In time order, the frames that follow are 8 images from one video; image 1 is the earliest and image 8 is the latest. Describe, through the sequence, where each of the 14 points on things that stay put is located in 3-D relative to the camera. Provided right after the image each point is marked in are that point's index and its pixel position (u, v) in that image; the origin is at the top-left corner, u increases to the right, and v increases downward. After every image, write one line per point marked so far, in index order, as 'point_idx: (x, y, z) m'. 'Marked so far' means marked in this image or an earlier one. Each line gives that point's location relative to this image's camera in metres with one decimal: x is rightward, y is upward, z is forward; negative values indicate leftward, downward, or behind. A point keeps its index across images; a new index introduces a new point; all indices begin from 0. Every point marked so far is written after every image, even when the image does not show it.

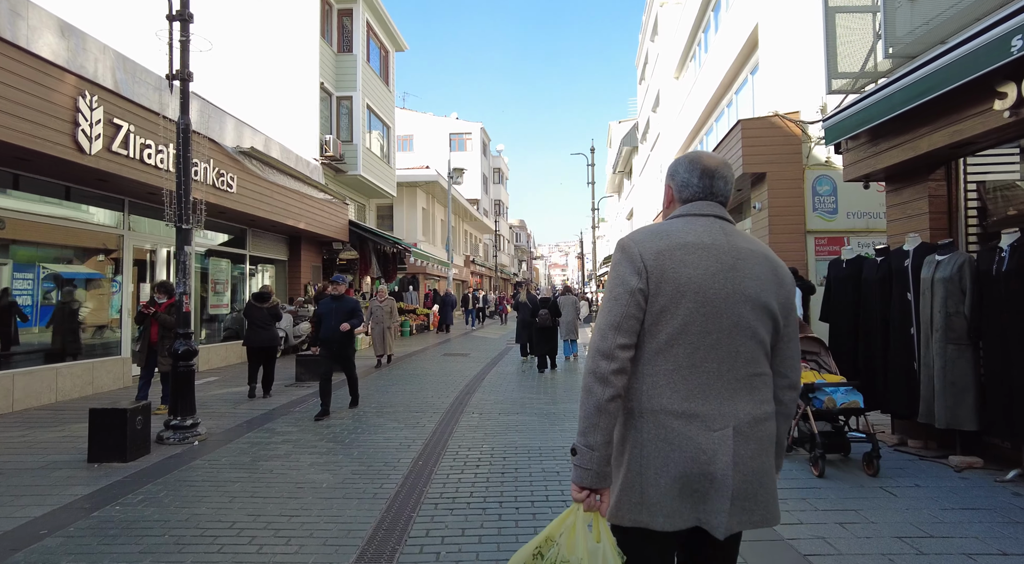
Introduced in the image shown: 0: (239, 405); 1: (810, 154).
0: (-3.4, -1.5, +7.7) m
1: (+4.6, +2.0, +9.6) m
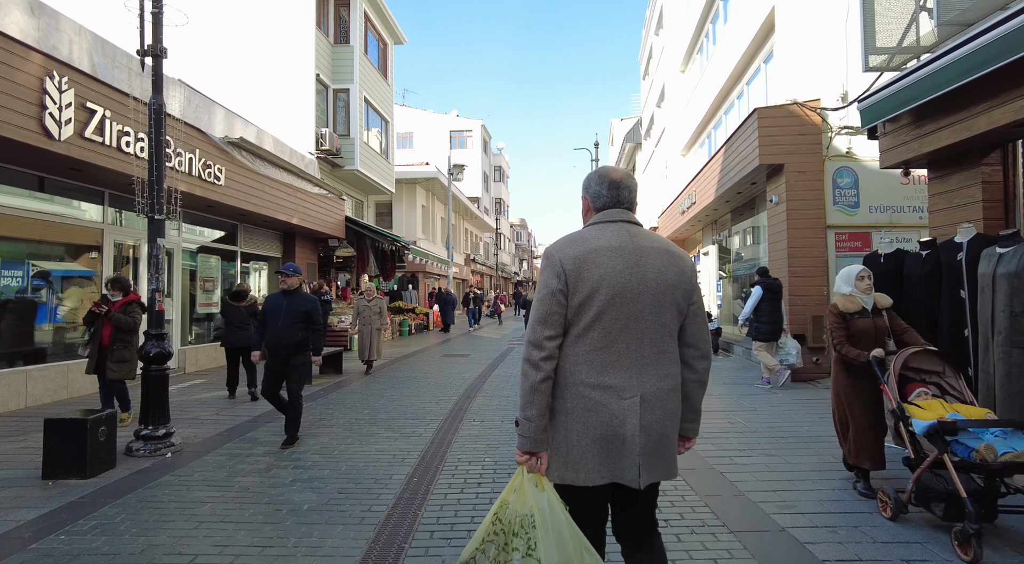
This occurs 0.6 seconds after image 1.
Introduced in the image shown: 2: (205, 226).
0: (-3.3, -1.5, +7.2) m
1: (+4.7, +2.0, +9.1) m
2: (-5.8, +1.0, +11.6) m
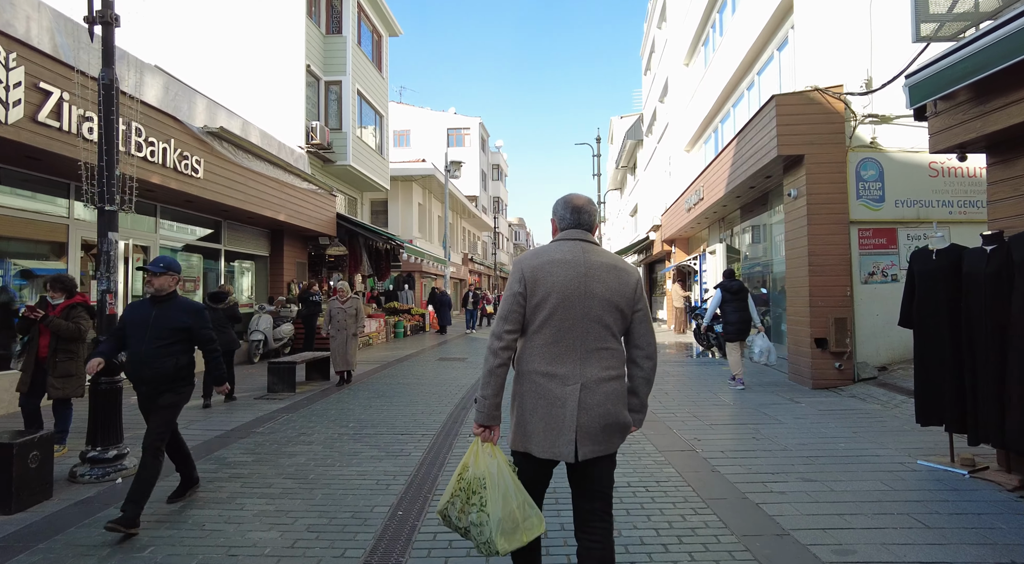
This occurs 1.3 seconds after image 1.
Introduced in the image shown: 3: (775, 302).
0: (-3.3, -1.5, +6.5) m
1: (+4.7, +2.0, +8.5) m
2: (-5.8, +1.0, +11.0) m
3: (+5.0, -0.4, +11.6) m
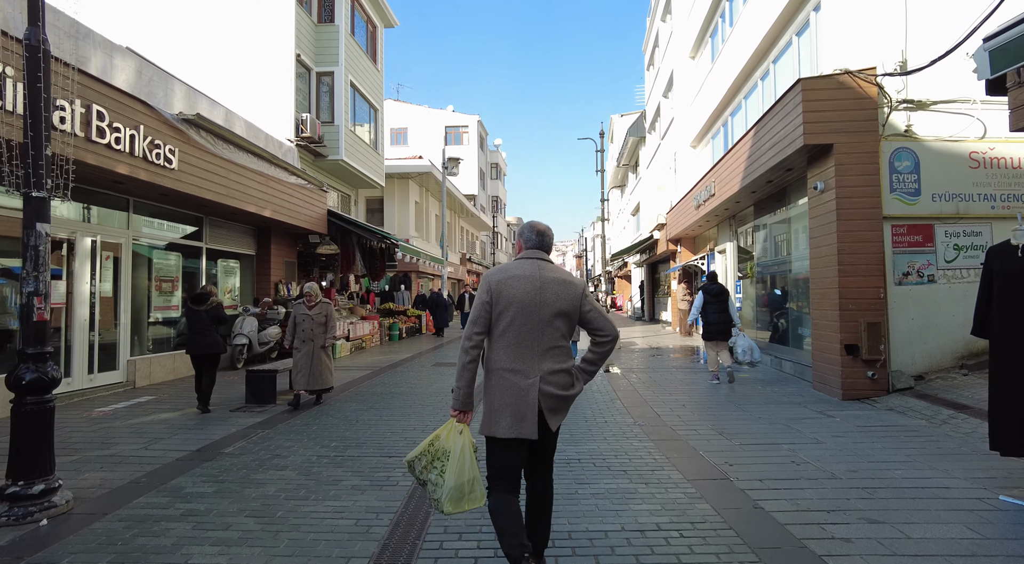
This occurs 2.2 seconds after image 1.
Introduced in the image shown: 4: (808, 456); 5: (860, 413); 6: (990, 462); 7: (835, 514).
0: (-3.3, -1.5, +5.8) m
1: (+4.7, +2.0, +7.7) m
2: (-5.8, +1.0, +10.2) m
3: (+5.0, -0.4, +10.9) m
4: (+2.4, -1.4, +5.1) m
5: (+3.8, -1.4, +6.8) m
6: (+3.6, -1.4, +4.7) m
7: (+1.9, -1.4, +3.7) m
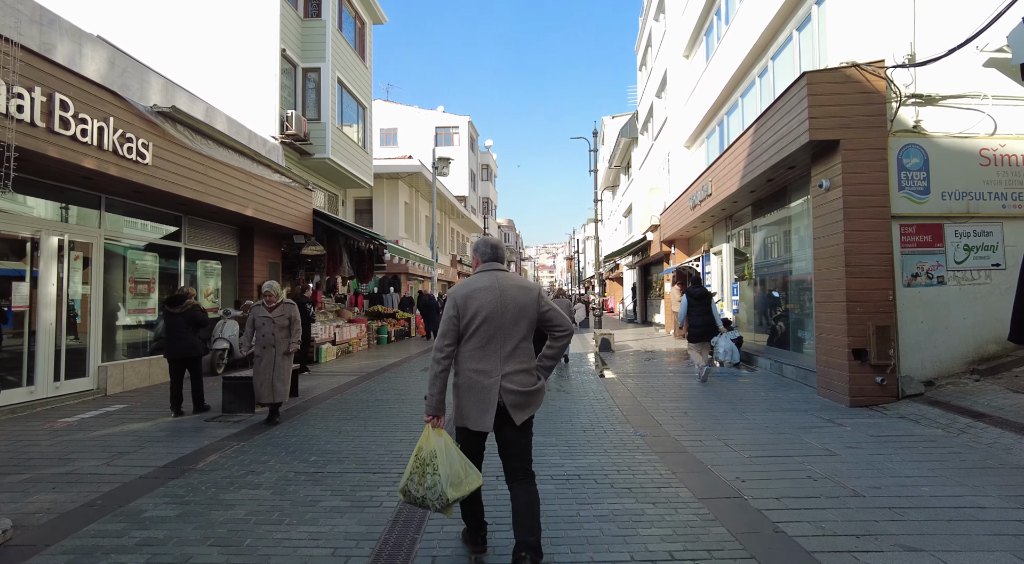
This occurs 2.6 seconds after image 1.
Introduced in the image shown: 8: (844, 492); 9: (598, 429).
0: (-3.4, -1.5, +5.4) m
1: (+4.6, +2.0, +7.4) m
2: (-5.9, +1.0, +9.8) m
3: (+4.8, -0.4, +10.6) m
4: (+2.4, -1.4, +4.7) m
5: (+3.7, -1.4, +6.4) m
6: (+3.6, -1.4, +4.4) m
7: (+1.9, -1.4, +3.4) m
8: (+2.2, -1.4, +4.2) m
9: (+0.9, -1.5, +6.5) m
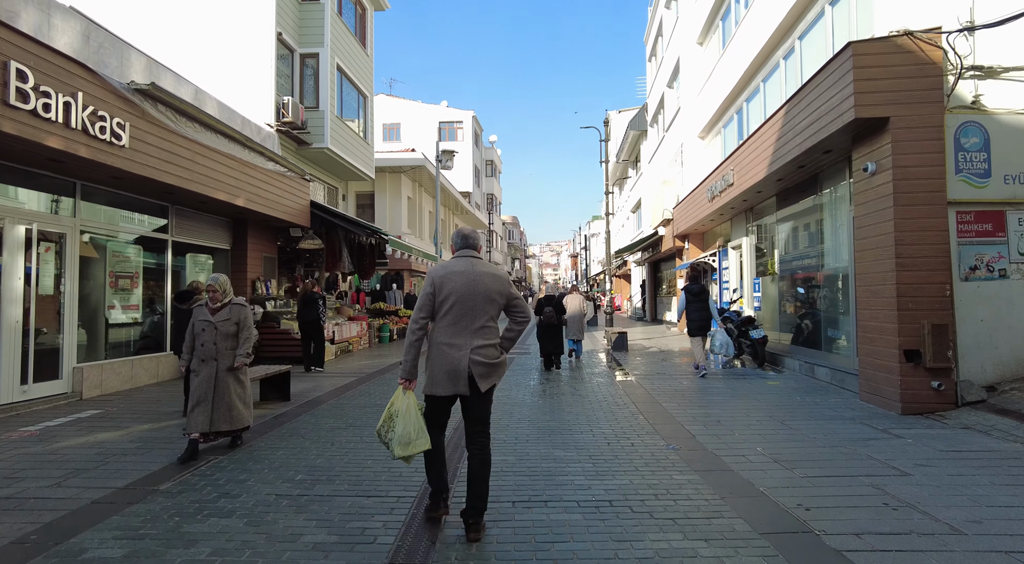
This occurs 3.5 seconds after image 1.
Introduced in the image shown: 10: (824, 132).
0: (-3.2, -1.4, +4.6) m
1: (+4.7, +2.0, +6.7) m
2: (-5.8, +1.1, +9.1) m
3: (+5.0, -0.3, +9.9) m
4: (+2.5, -1.4, +4.0) m
5: (+3.9, -1.4, +5.7) m
6: (+3.7, -1.3, +3.6) m
7: (+2.0, -1.3, +2.6) m
8: (+2.3, -1.4, +3.4) m
9: (+1.0, -1.5, +5.8) m
10: (+3.9, +1.9, +7.8) m
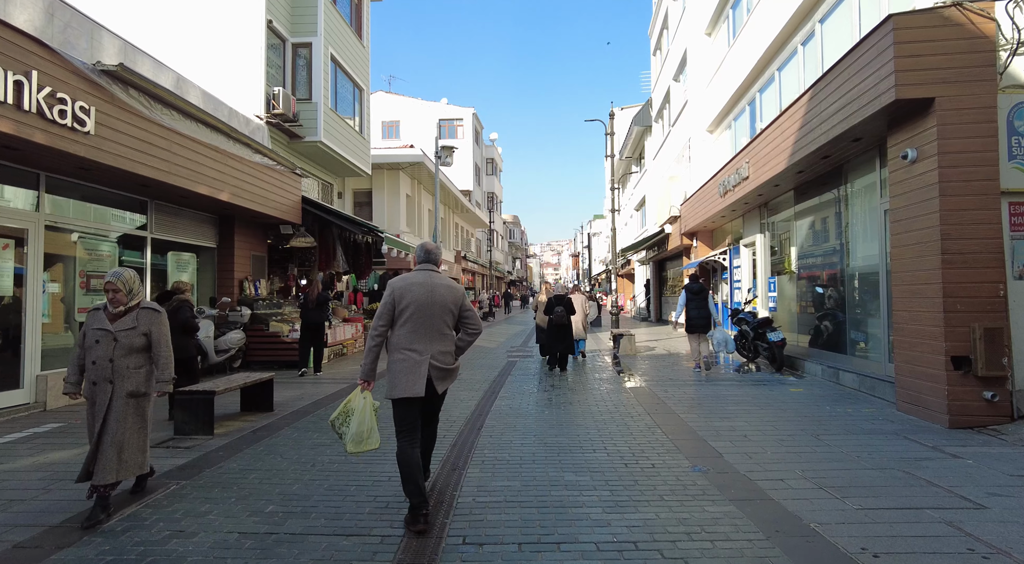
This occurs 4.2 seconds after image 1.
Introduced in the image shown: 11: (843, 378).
0: (-3.2, -1.4, +4.0) m
1: (+4.8, +2.1, +6.0) m
2: (-5.7, +1.1, +8.4) m
3: (+5.0, -0.3, +9.2) m
4: (+2.5, -1.4, +3.3) m
5: (+3.9, -1.4, +5.0) m
6: (+3.8, -1.3, +3.0) m
7: (+2.1, -1.3, +2.0) m
8: (+2.4, -1.3, +2.8) m
9: (+1.1, -1.5, +5.1) m
10: (+3.9, +1.9, +7.1) m
11: (+4.7, -1.4, +8.8) m
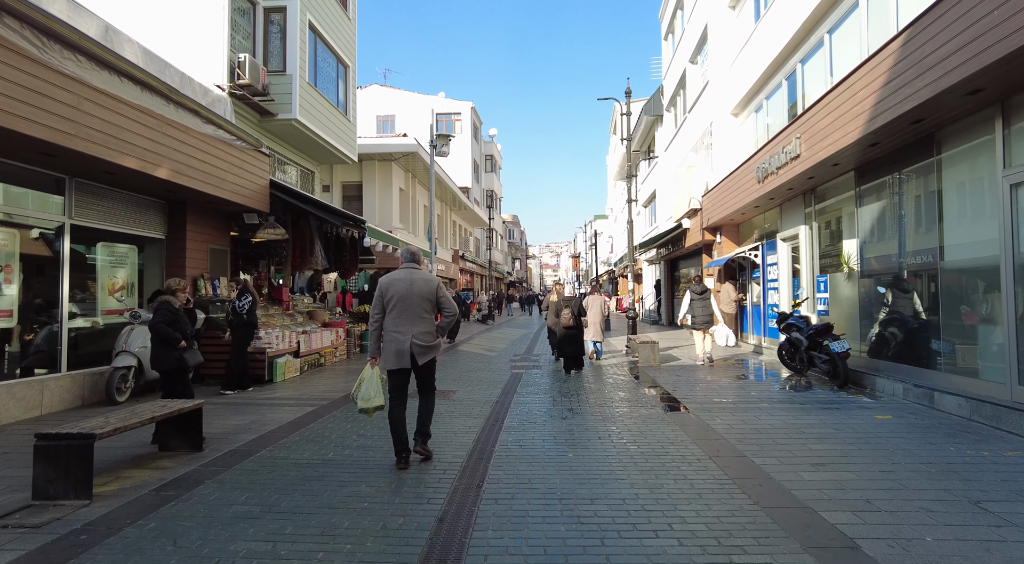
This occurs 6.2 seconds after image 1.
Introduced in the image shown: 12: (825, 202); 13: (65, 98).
0: (-3.1, -1.4, +2.1) m
1: (+4.9, +2.1, +4.2) m
2: (-5.6, +1.1, +6.5) m
3: (+5.1, -0.3, +7.3) m
4: (+2.6, -1.3, +1.4) m
5: (+4.0, -1.3, +3.2) m
6: (+3.9, -1.3, +1.1) m
7: (+2.2, -1.3, +0.1) m
8: (+2.5, -1.3, +0.9) m
9: (+1.2, -1.4, +3.2) m
10: (+4.0, +1.9, +5.2) m
11: (+4.8, -1.3, +7.0) m
12: (+5.5, +1.4, +10.8) m
13: (-4.5, +1.9, +6.3) m
